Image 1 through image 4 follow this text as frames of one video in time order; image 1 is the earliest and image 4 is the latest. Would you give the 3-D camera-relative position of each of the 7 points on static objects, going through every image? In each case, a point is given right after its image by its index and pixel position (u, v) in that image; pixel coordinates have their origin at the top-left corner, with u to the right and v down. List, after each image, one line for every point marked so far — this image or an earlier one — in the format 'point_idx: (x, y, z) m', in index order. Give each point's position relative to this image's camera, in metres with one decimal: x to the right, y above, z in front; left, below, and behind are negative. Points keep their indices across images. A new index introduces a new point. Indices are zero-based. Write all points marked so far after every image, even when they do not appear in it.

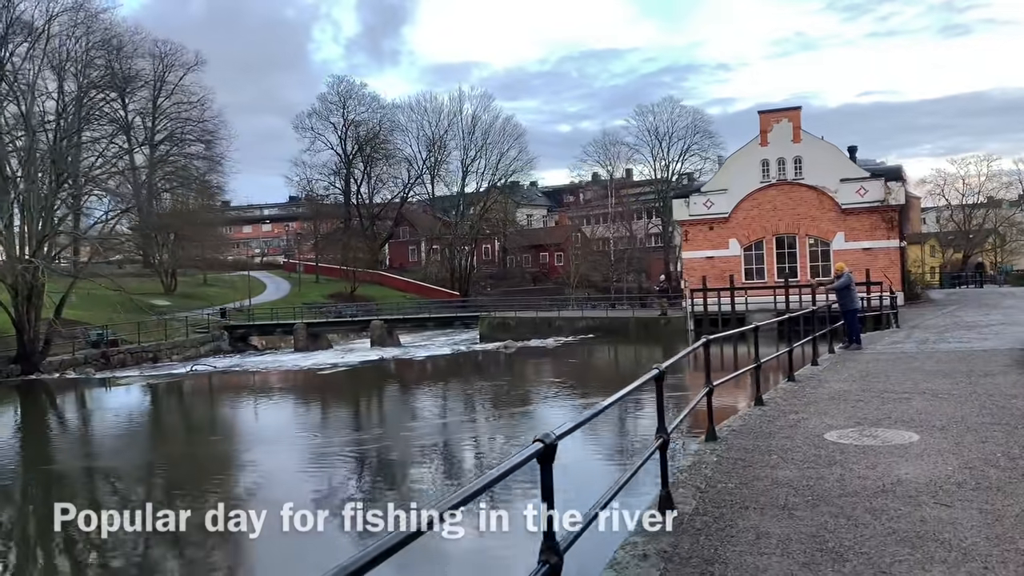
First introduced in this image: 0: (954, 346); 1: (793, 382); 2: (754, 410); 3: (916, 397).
0: (+6.5, -0.8, +12.8) m
1: (+3.0, -1.0, +9.2) m
2: (+2.1, -1.1, +7.5) m
3: (+3.6, -1.0, +7.9) m
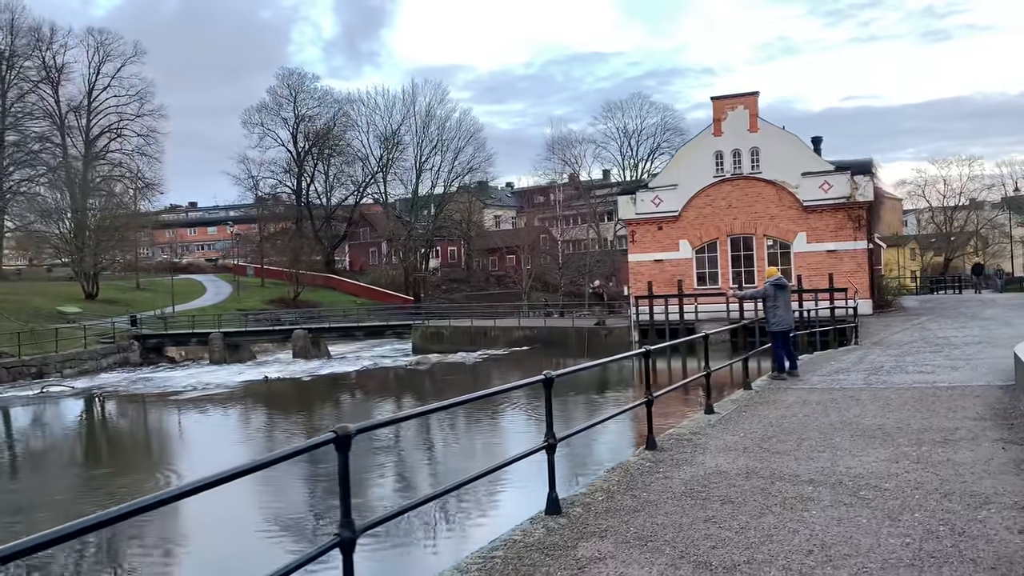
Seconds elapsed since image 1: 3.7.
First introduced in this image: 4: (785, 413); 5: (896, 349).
0: (+4.4, -1.0, +9.6) m
1: (+1.0, -1.1, +5.9) m
2: (+0.1, -1.2, +4.3) m
3: (+1.7, -1.1, +4.7) m
4: (+2.4, -1.1, +7.8) m
5: (+6.0, -1.0, +13.8) m
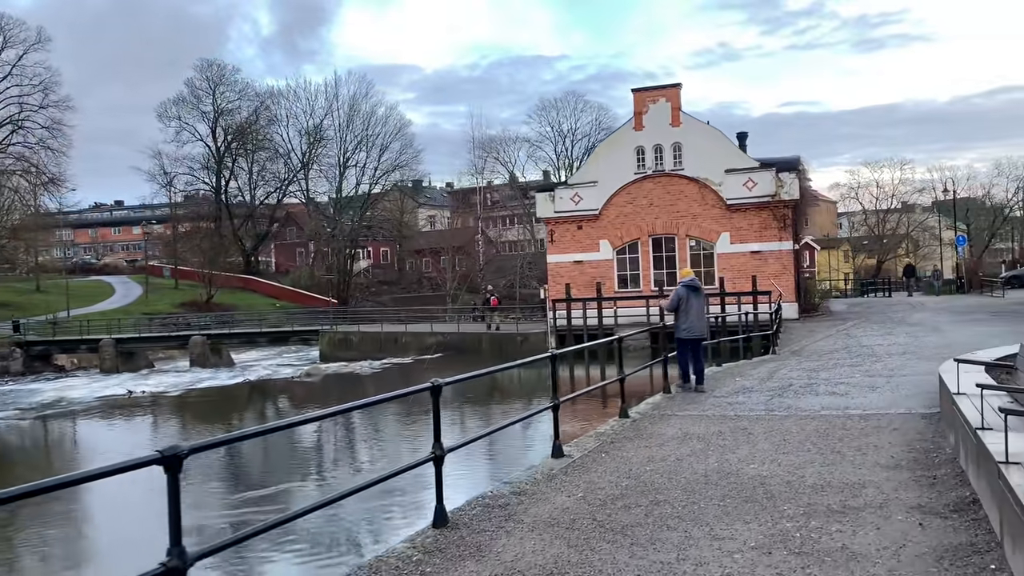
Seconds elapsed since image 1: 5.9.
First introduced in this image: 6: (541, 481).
0: (+2.9, -1.0, +8.0) m
1: (-0.4, -1.2, +4.2) m
2: (-1.1, -1.2, +2.4) m
3: (+0.4, -1.2, +3.0) m
4: (+1.0, -1.2, +6.1) m
5: (+4.2, -1.0, +12.3) m
6: (+0.2, -1.2, +5.3) m
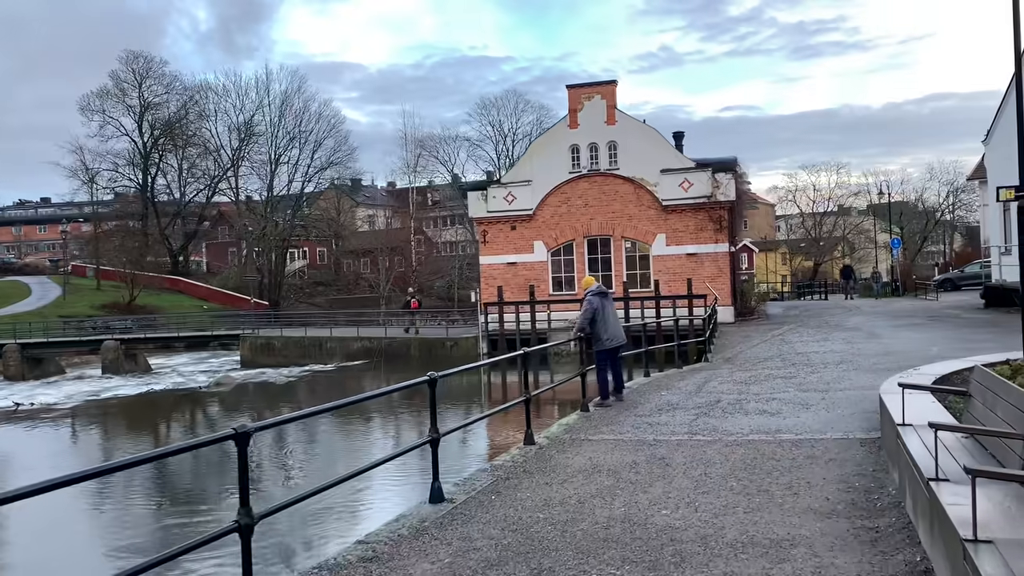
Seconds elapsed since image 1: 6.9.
0: (+2.0, -1.1, +7.2) m
1: (-1.0, -1.2, +3.1) m
2: (-1.6, -1.3, +1.4) m
3: (-0.1, -1.2, +2.0) m
4: (+0.3, -1.2, +5.2) m
5: (+3.1, -1.1, +11.6) m
6: (-0.5, -1.2, +4.3) m
